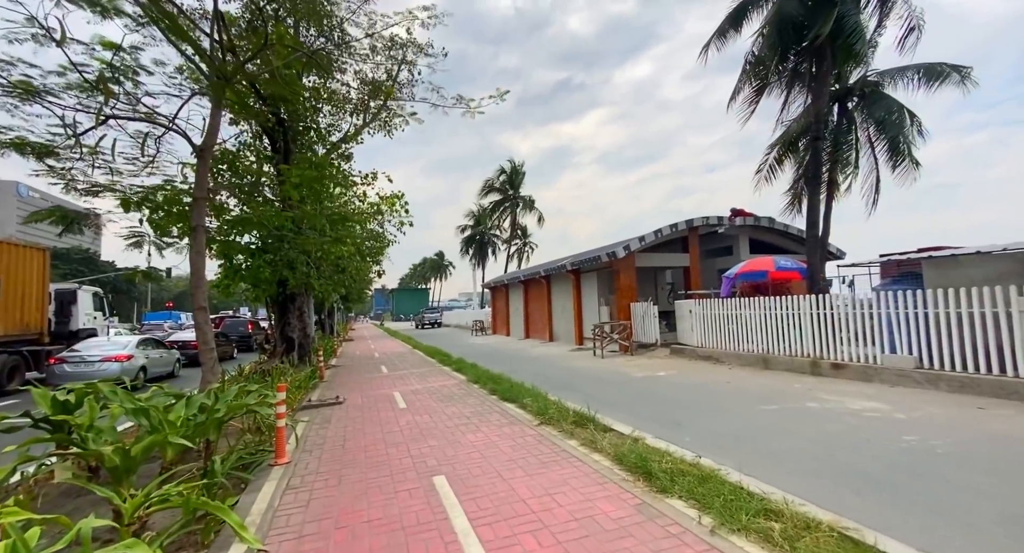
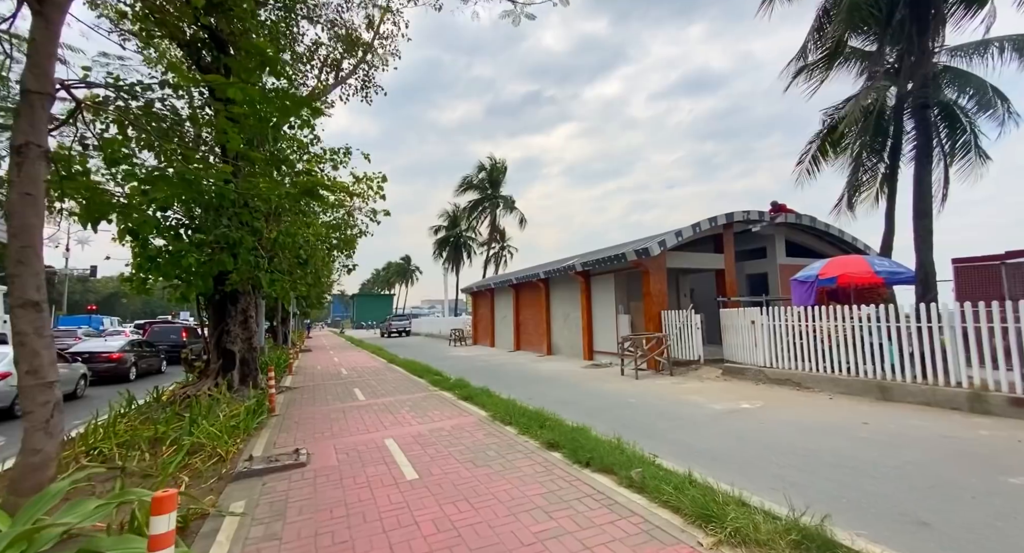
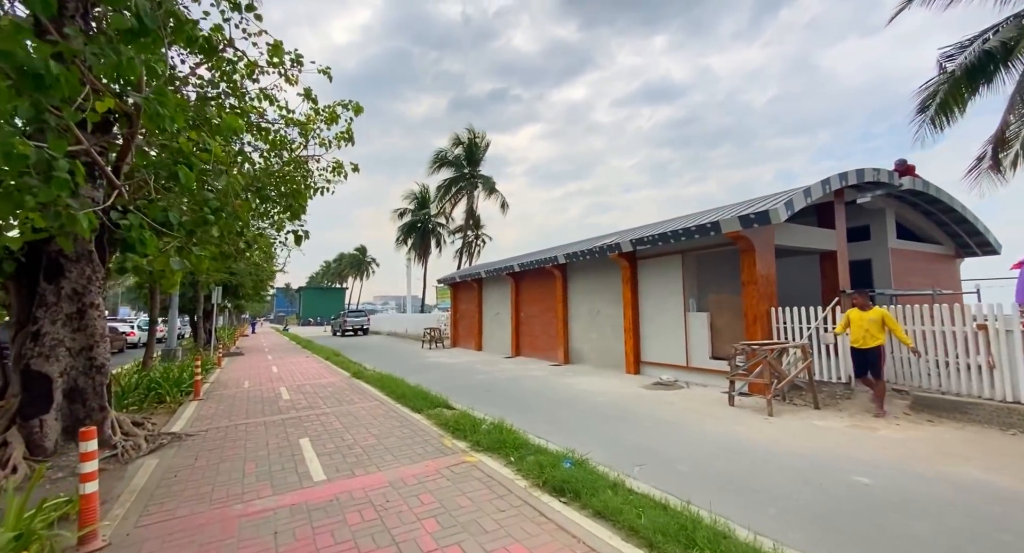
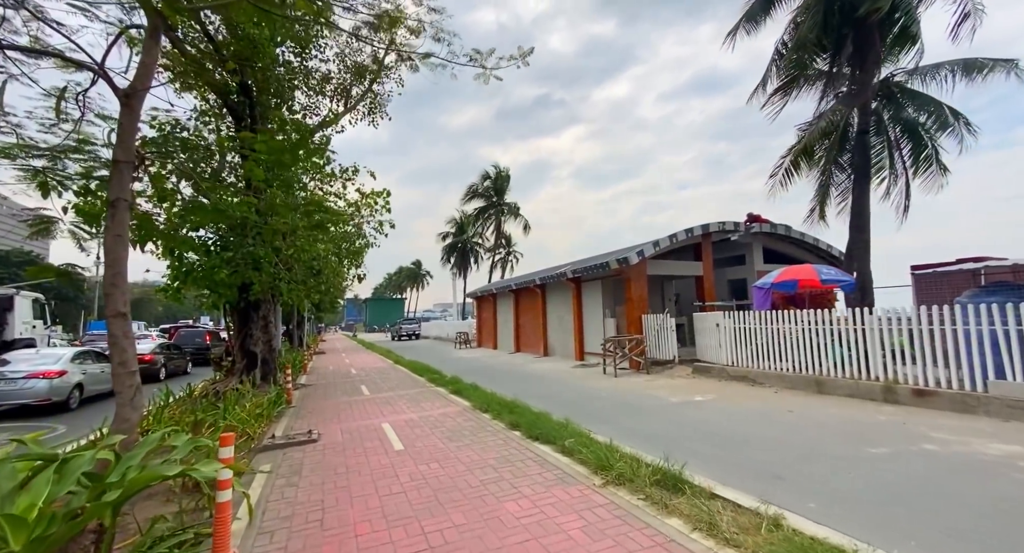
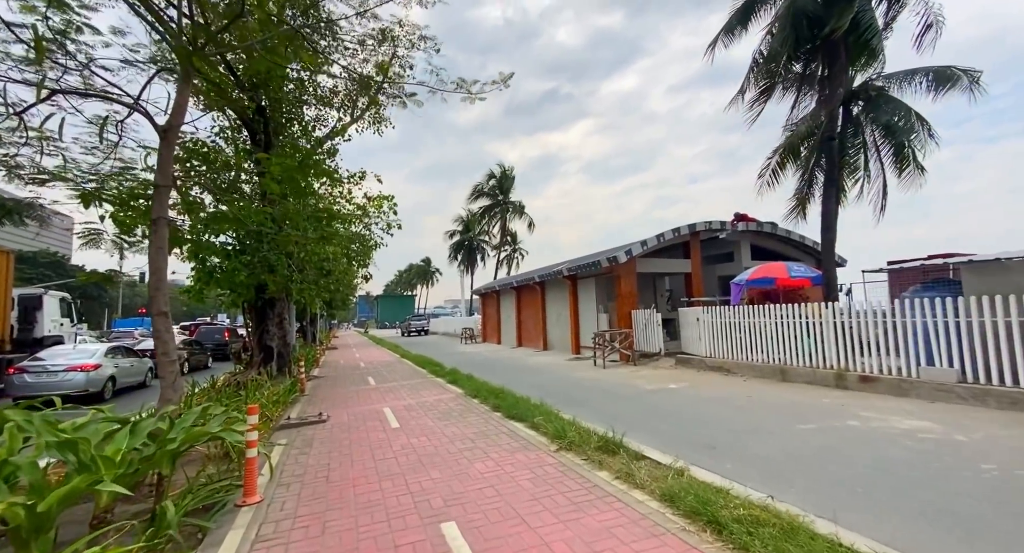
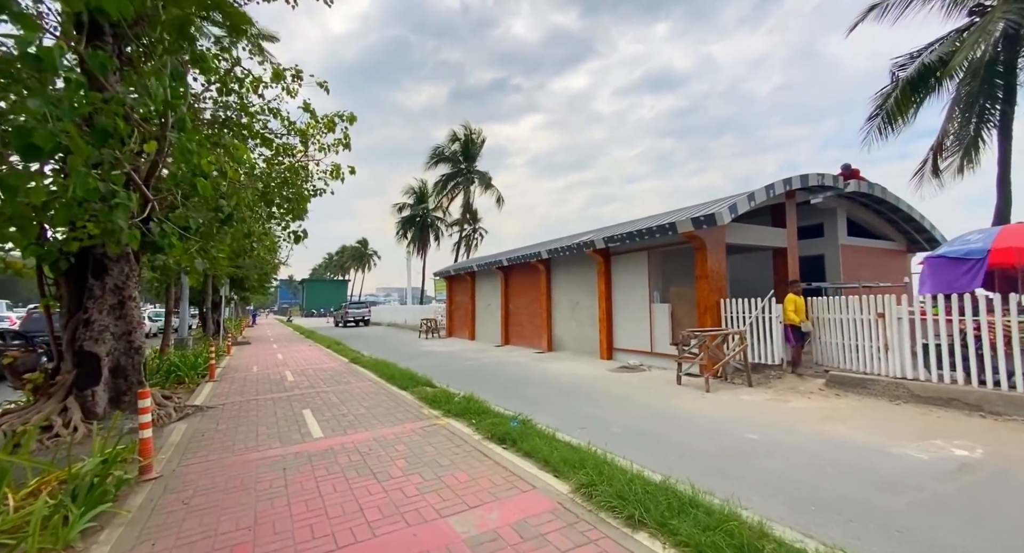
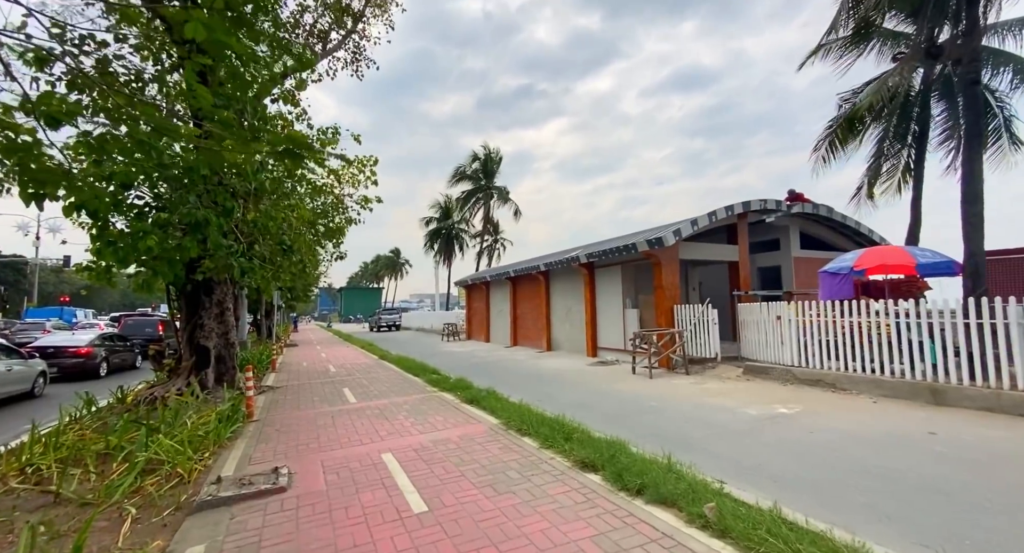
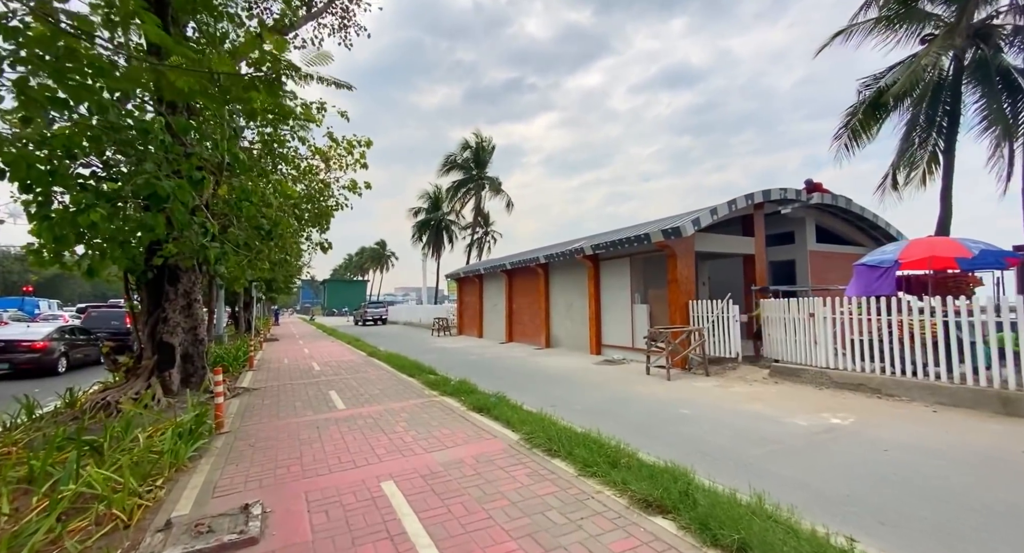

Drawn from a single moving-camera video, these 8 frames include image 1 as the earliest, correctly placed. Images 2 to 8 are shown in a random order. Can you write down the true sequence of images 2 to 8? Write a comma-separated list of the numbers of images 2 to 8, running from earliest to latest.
5, 4, 2, 7, 8, 6, 3
